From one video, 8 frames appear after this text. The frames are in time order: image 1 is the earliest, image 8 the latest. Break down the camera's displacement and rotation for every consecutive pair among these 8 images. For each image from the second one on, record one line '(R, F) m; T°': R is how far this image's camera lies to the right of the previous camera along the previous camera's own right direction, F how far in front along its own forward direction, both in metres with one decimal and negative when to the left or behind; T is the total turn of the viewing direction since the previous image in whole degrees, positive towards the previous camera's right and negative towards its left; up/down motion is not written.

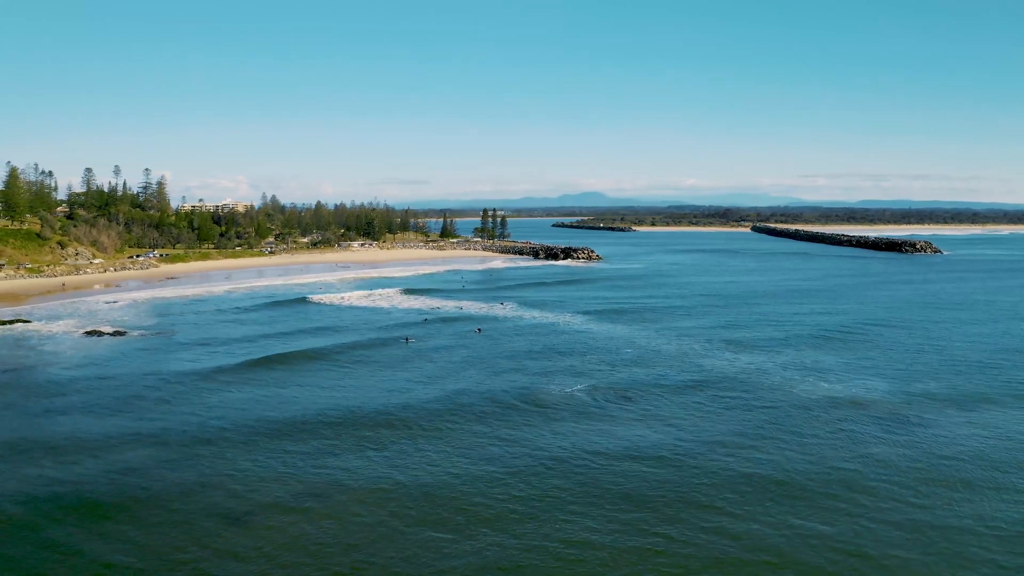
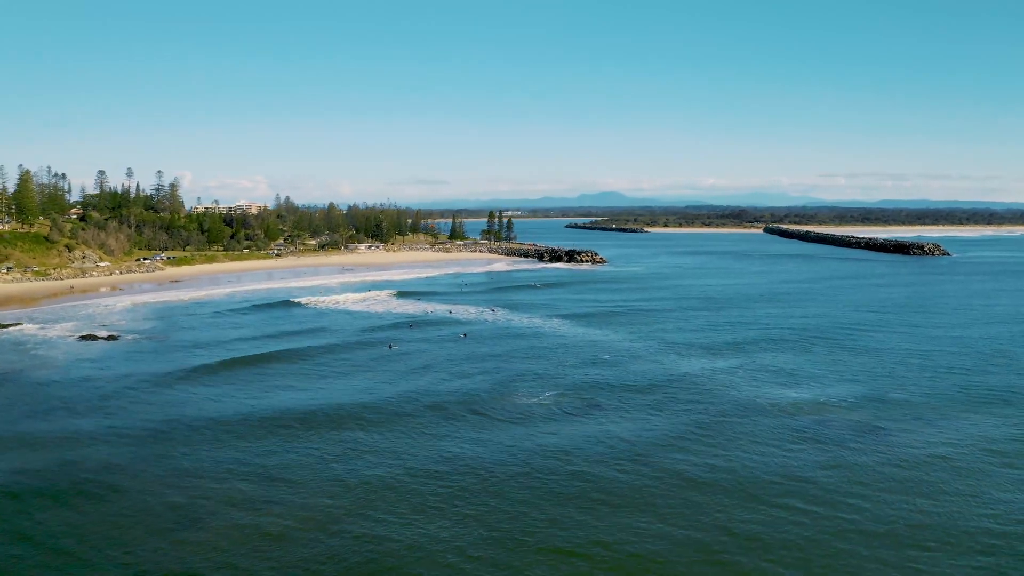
(+1.3, -0.3) m; -1°
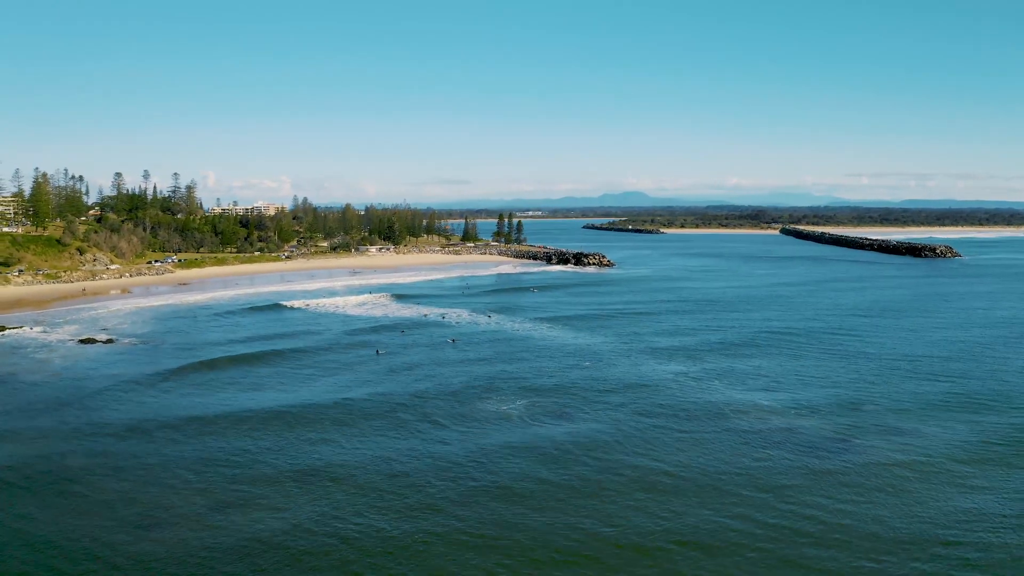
(+1.3, -0.3) m; -1°
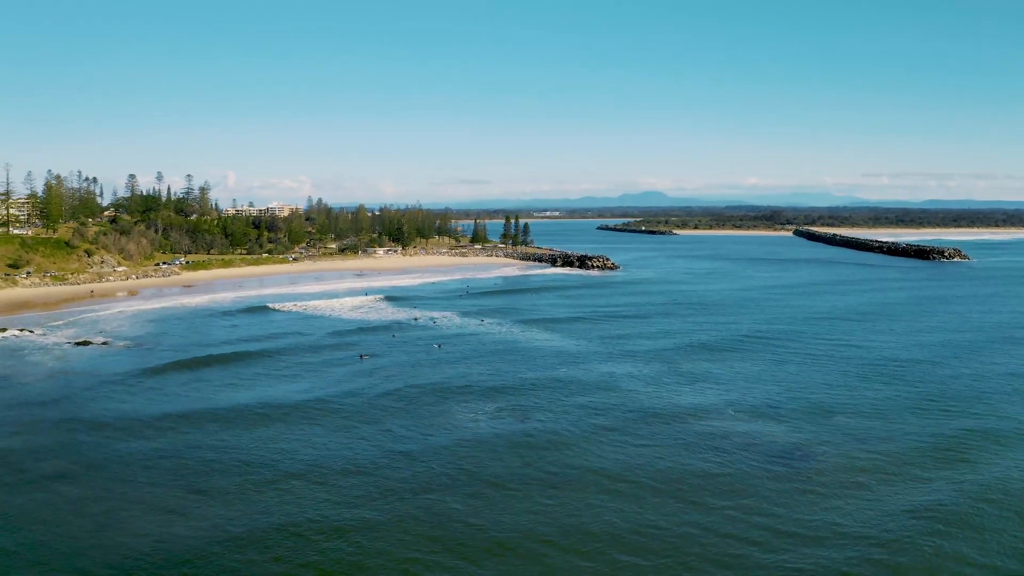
(+1.4, -0.4) m; -1°
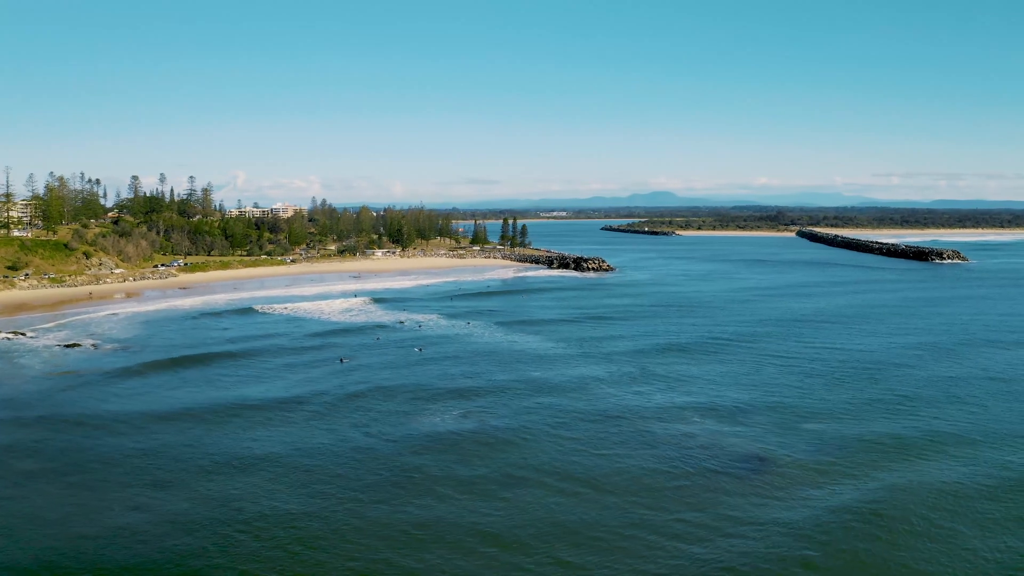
(+1.1, -0.4) m; 0°
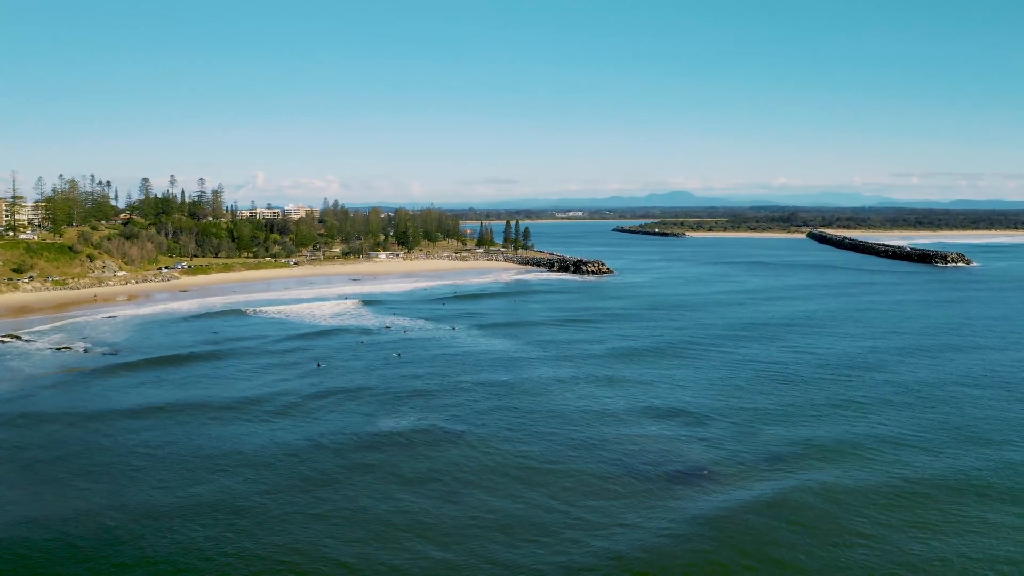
(+1.6, -0.5) m; -1°
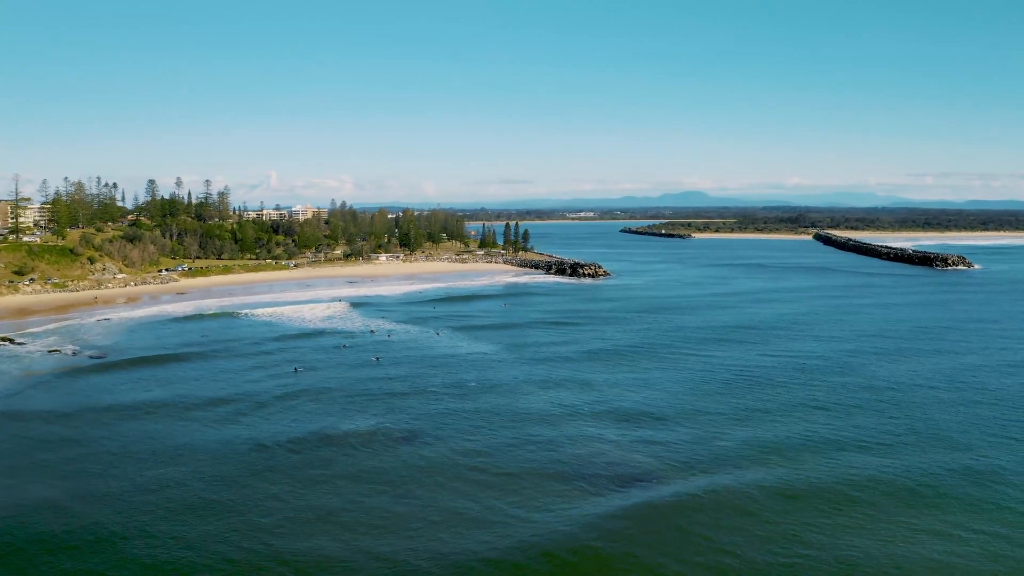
(+1.4, -0.4) m; 0°
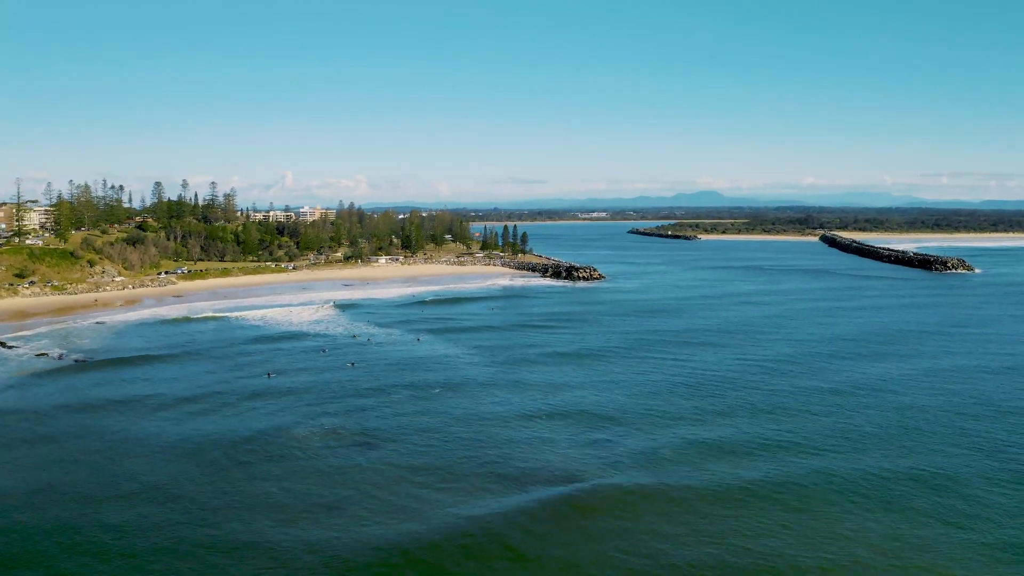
(+1.6, -0.5) m; 0°
